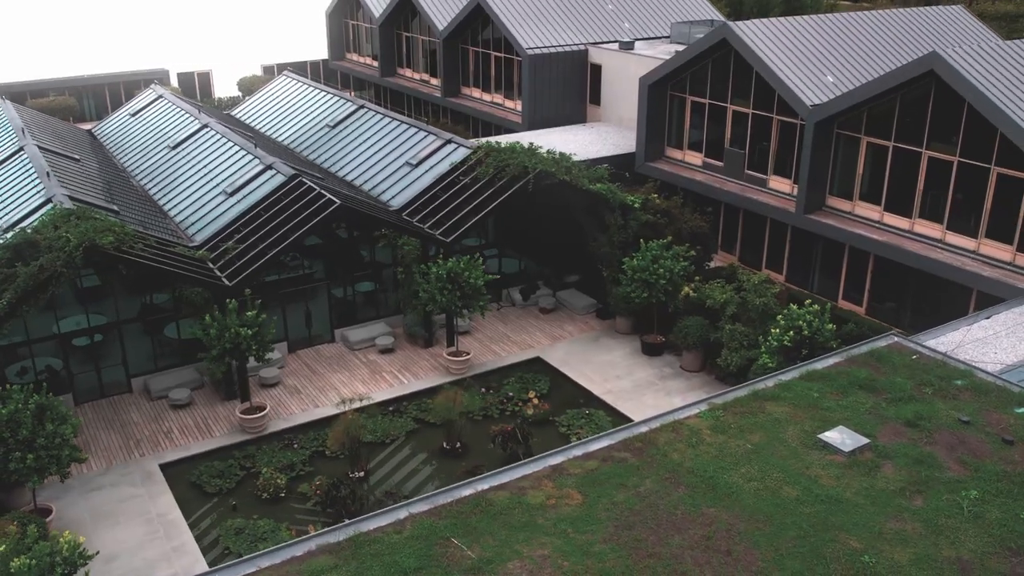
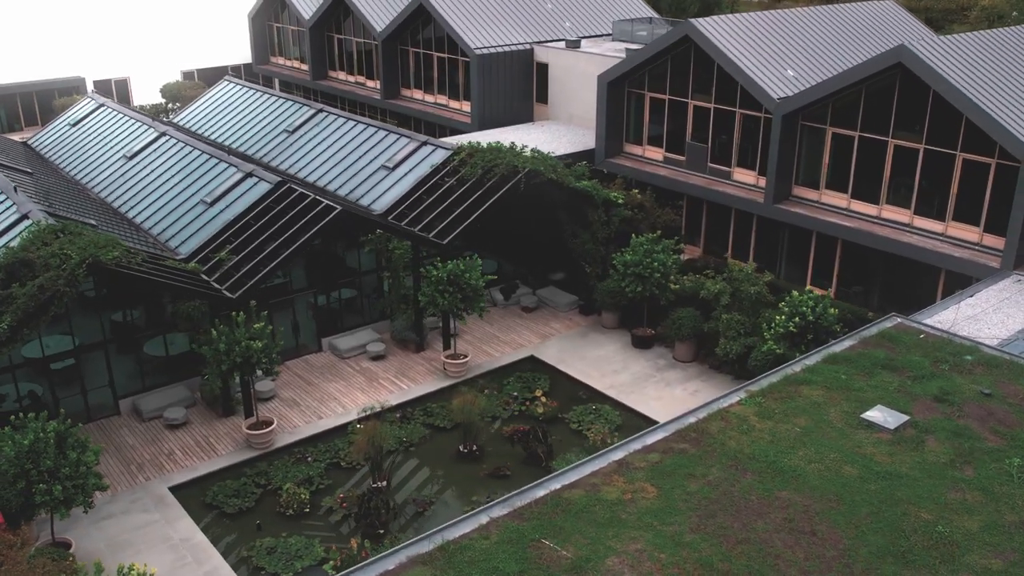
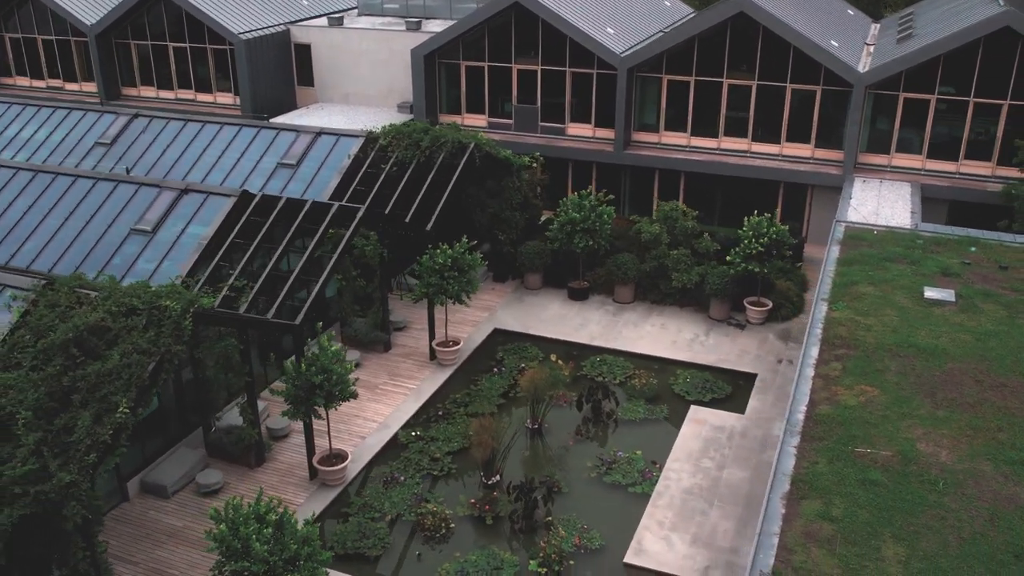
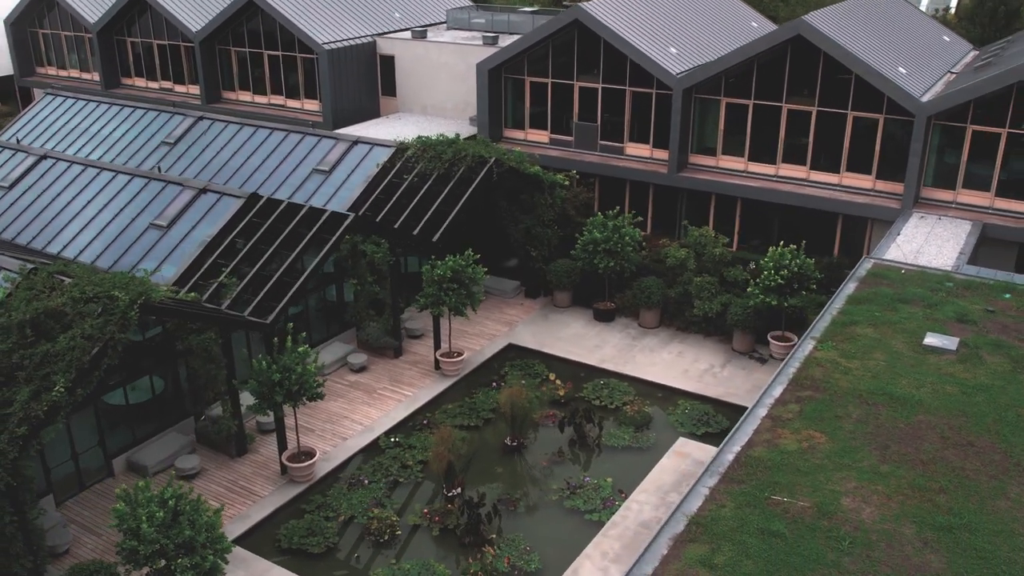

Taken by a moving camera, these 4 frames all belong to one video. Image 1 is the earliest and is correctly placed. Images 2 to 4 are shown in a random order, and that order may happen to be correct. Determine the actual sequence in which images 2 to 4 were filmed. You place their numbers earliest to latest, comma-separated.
2, 4, 3
